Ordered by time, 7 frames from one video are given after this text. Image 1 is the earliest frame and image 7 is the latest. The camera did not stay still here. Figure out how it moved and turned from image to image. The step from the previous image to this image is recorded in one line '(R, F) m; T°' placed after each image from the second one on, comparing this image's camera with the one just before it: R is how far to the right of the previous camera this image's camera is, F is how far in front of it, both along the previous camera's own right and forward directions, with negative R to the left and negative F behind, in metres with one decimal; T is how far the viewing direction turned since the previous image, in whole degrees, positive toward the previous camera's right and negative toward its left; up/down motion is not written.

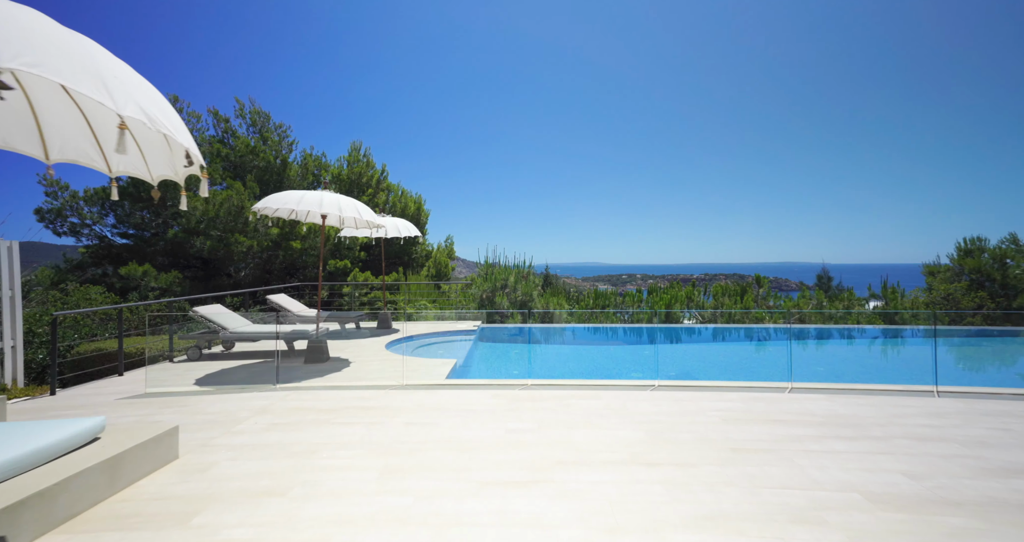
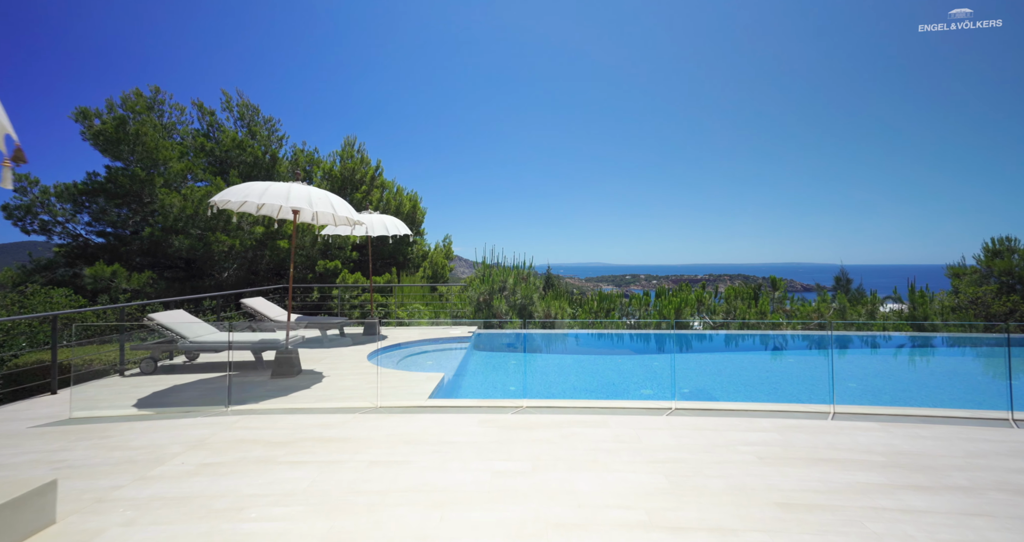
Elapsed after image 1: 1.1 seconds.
(+0.1, +0.6) m; 0°
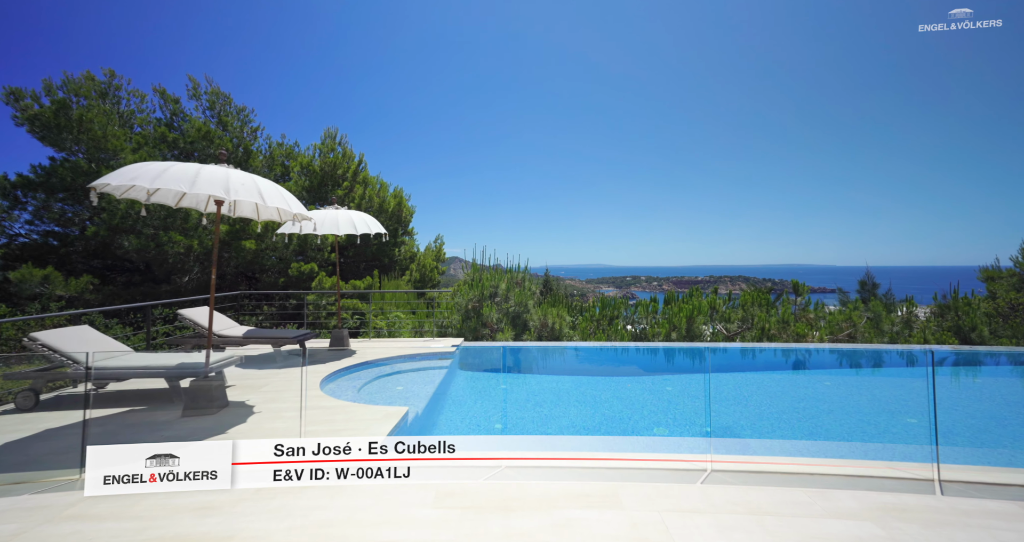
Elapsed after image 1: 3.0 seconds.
(+0.1, +1.0) m; 0°
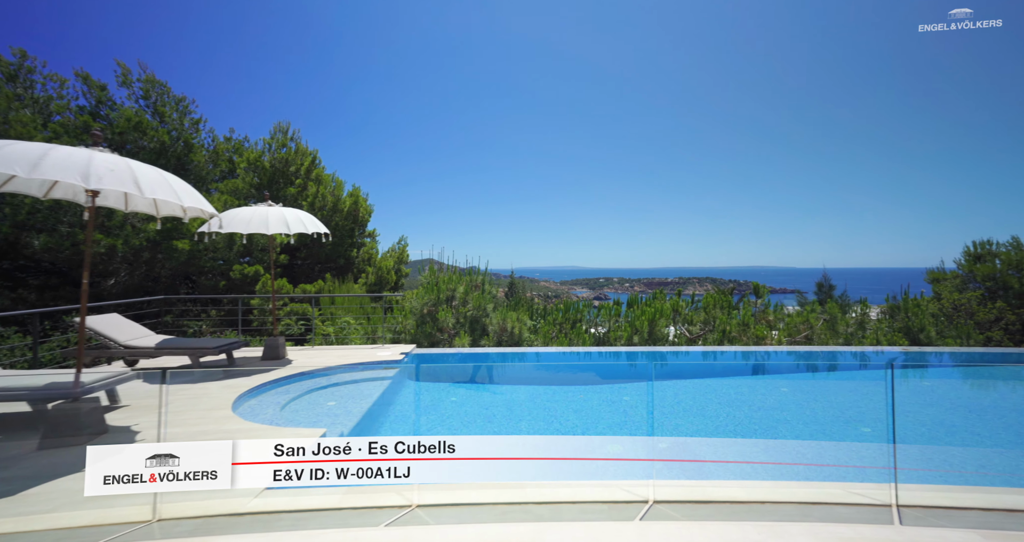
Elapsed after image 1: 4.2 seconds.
(+0.2, +0.3) m; +3°
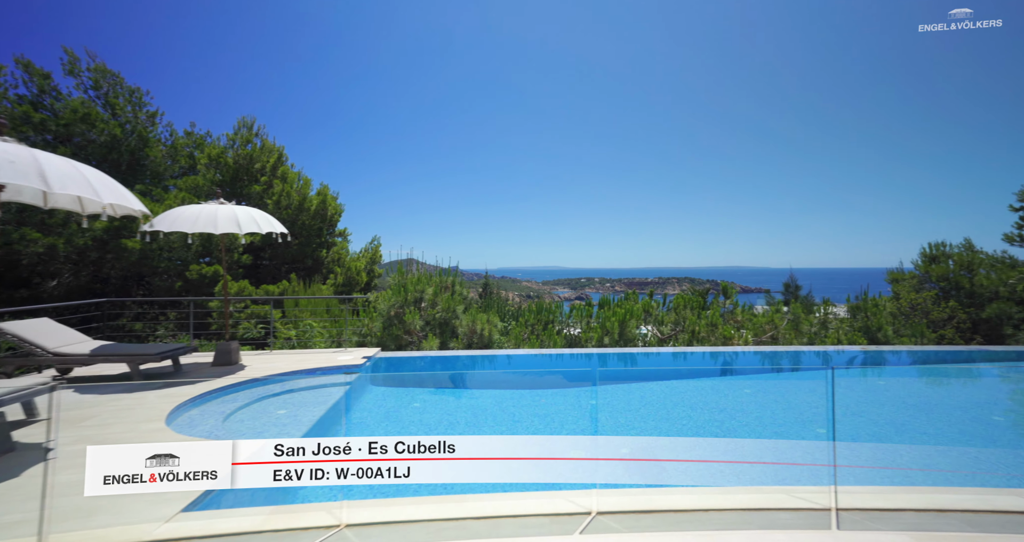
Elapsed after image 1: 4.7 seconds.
(+0.2, +0.1) m; +2°
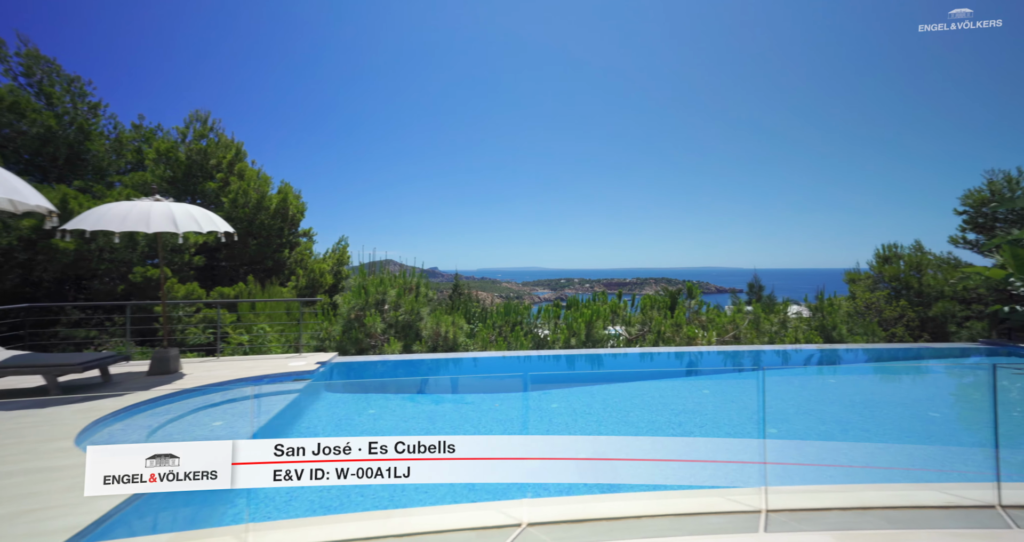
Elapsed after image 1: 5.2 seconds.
(+0.1, +0.2) m; +3°
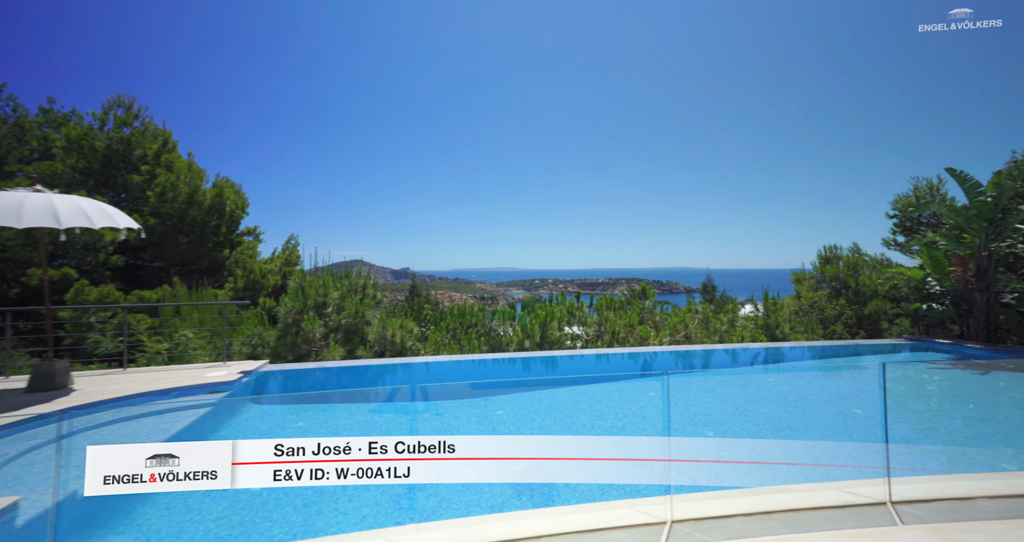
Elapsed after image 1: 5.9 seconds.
(+0.1, +0.4) m; +5°
